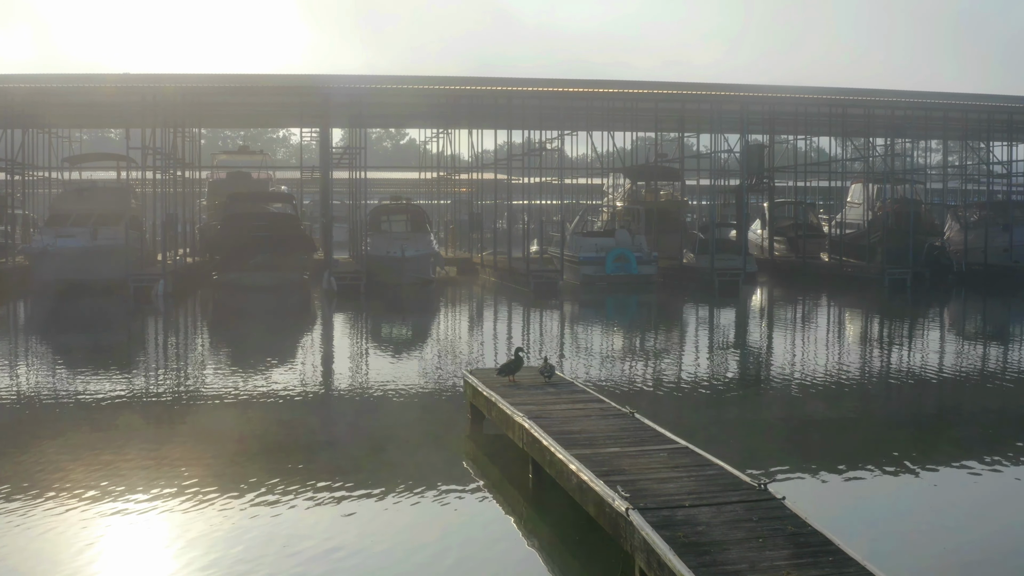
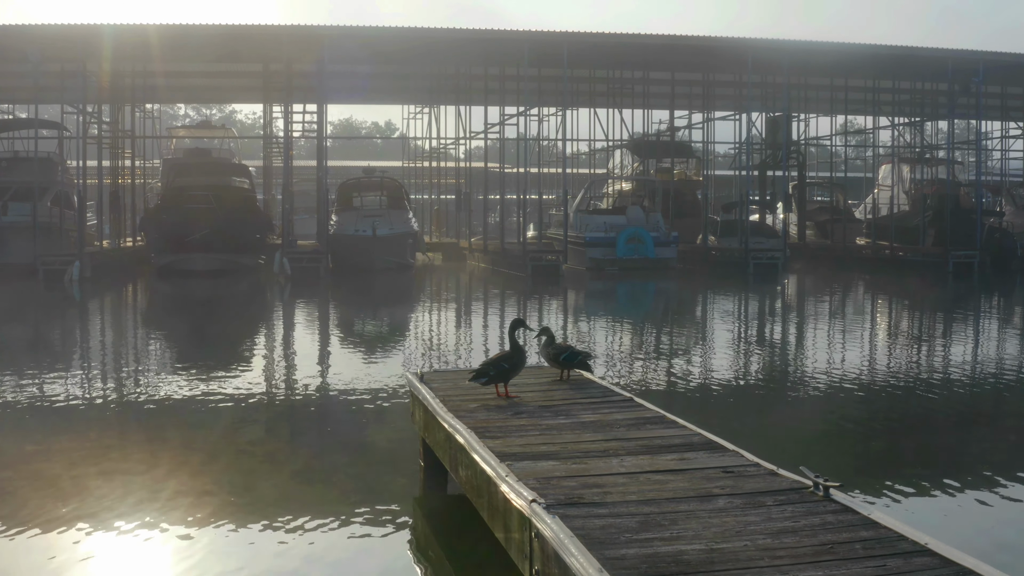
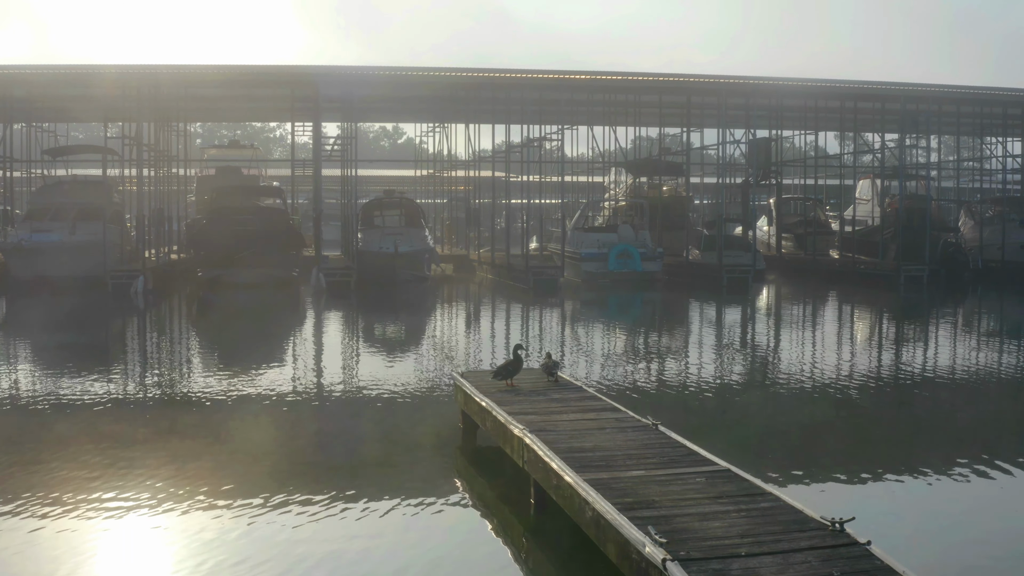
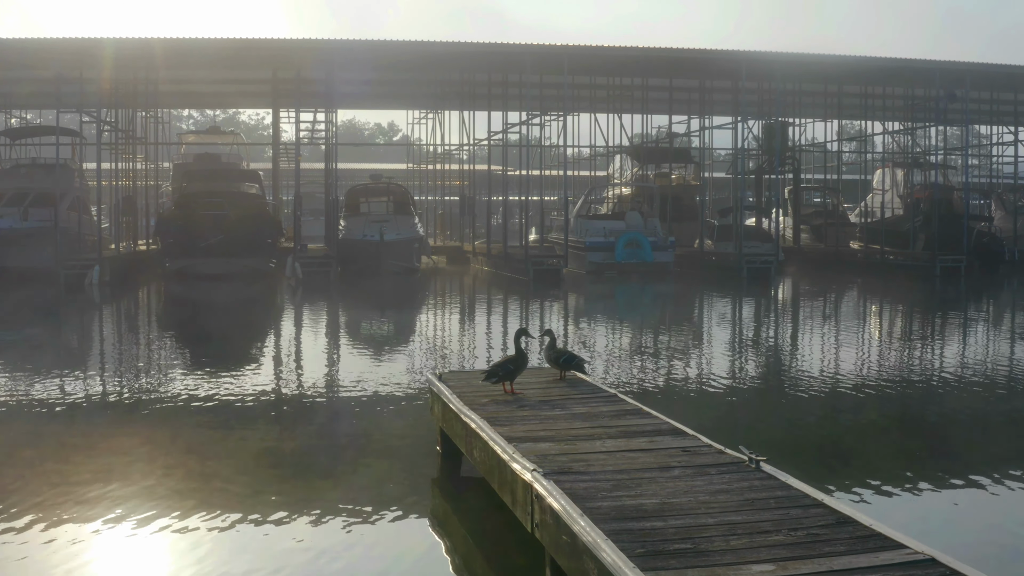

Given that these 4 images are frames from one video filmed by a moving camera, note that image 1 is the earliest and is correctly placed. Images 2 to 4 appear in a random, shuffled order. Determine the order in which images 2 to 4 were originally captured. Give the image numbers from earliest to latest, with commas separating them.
3, 4, 2
